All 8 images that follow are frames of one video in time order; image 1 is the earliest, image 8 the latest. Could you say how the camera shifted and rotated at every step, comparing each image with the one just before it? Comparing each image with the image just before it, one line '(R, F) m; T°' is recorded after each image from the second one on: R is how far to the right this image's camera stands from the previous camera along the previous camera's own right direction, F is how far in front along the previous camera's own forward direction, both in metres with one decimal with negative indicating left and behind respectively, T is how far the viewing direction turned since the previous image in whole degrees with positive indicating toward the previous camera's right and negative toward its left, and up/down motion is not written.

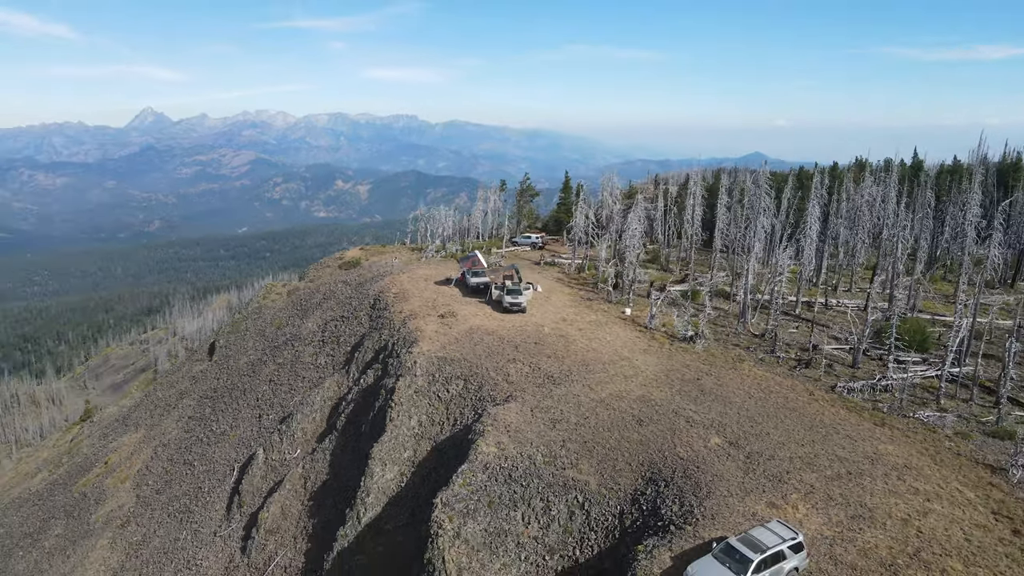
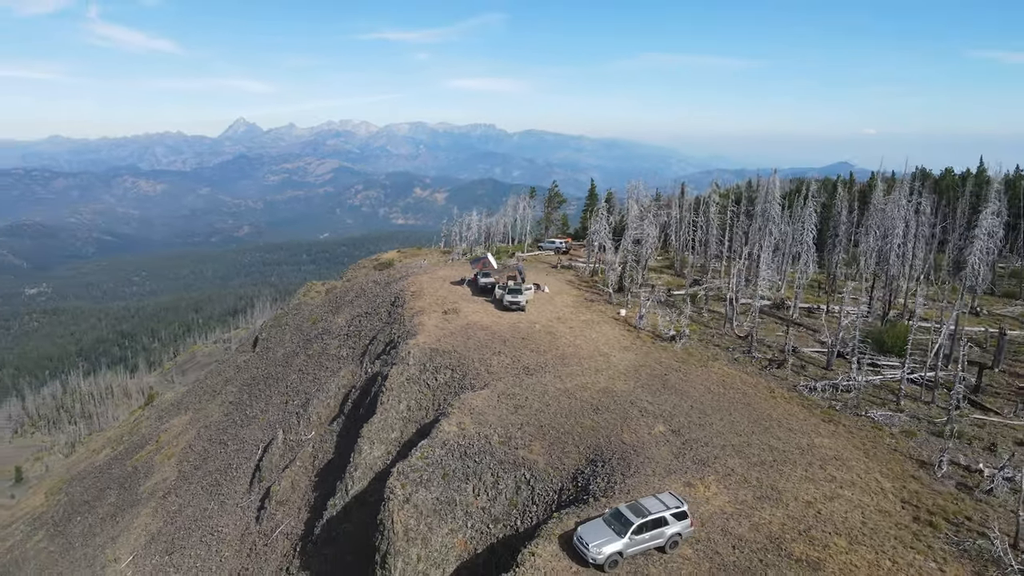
(+4.4, -2.5) m; -6°
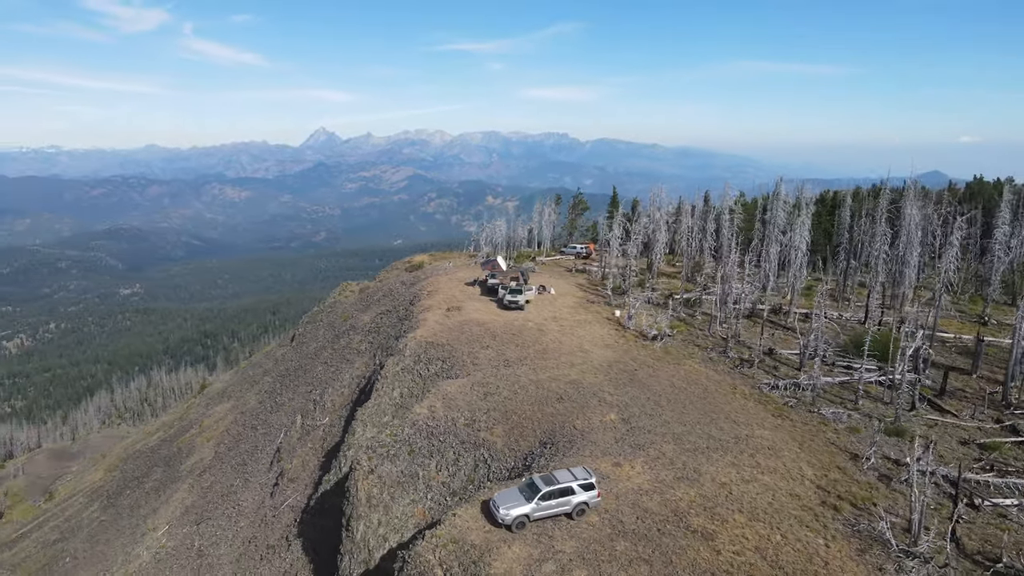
(+4.4, -2.5) m; -5°
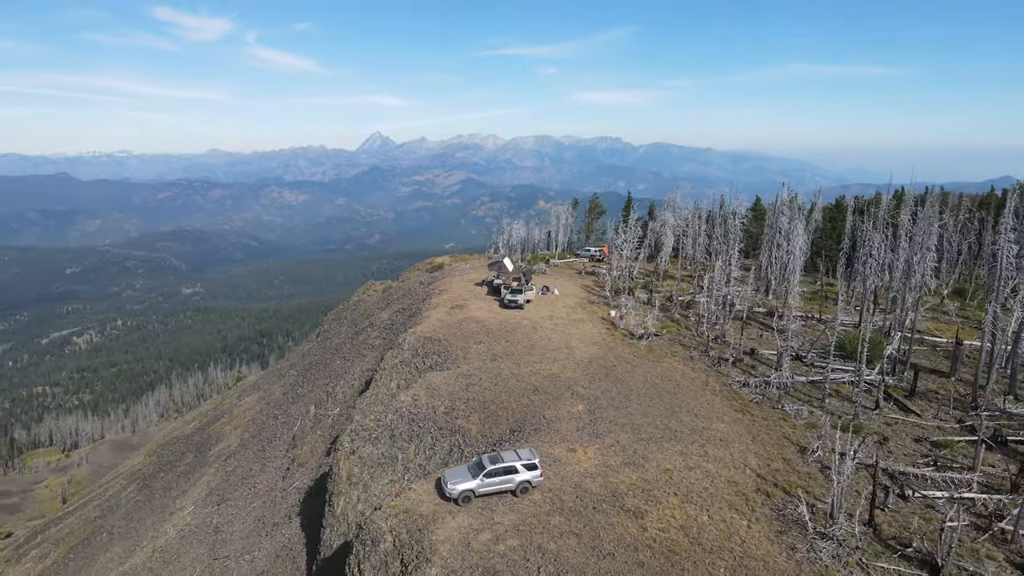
(+3.4, -2.1) m; -4°
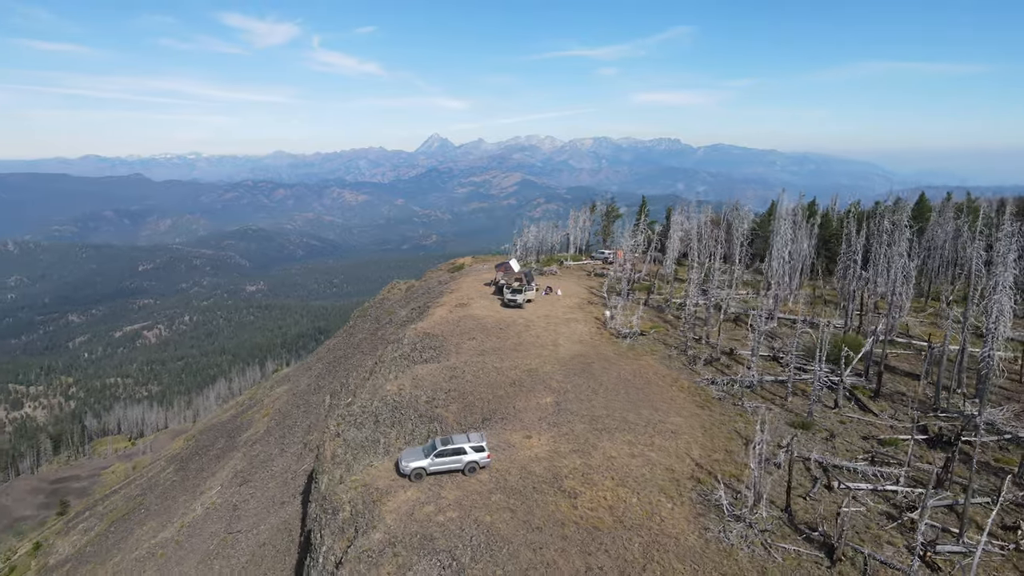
(+3.9, -2.5) m; -4°
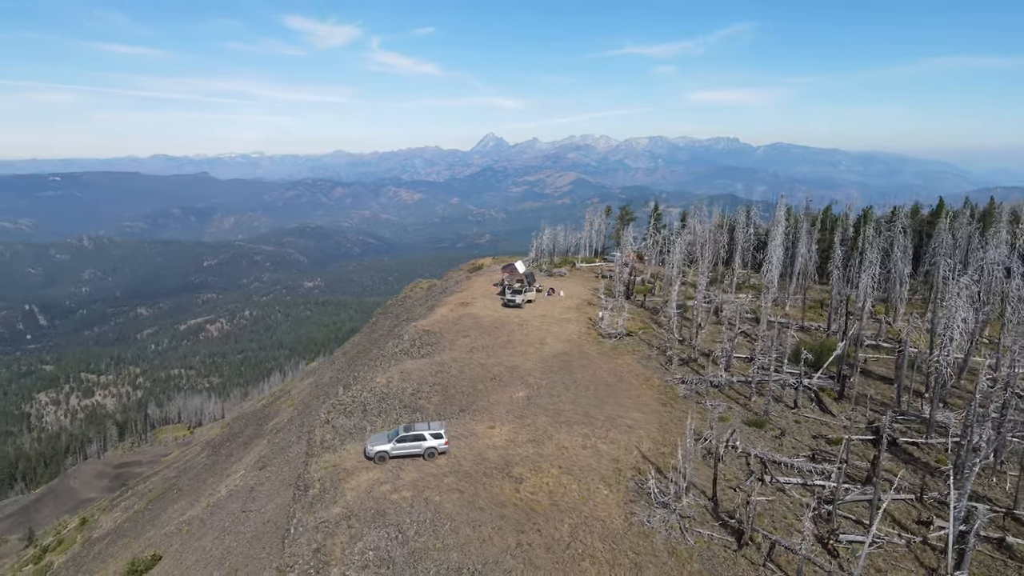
(+3.9, -2.5) m; -4°
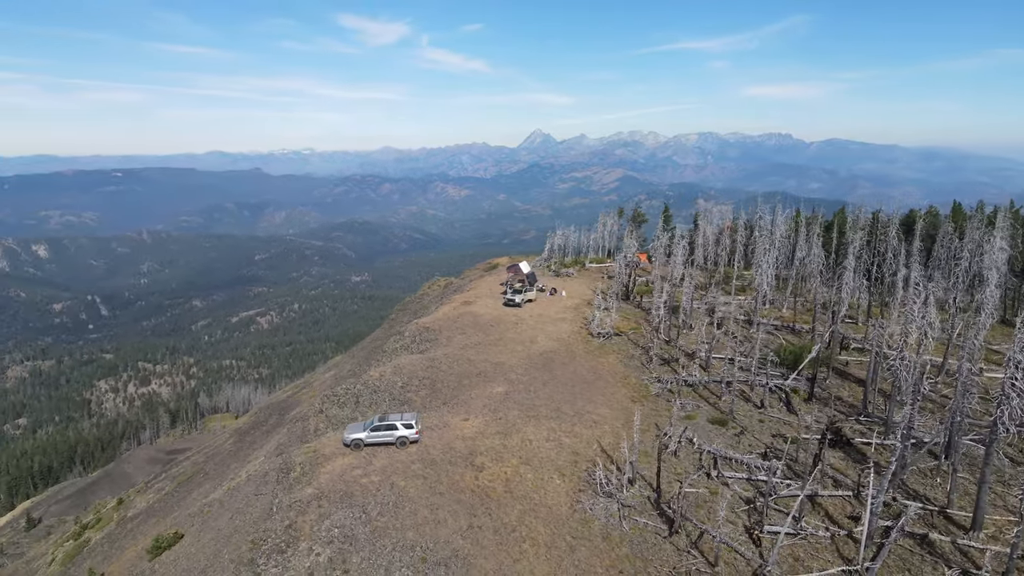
(+3.5, -2.1) m; -4°
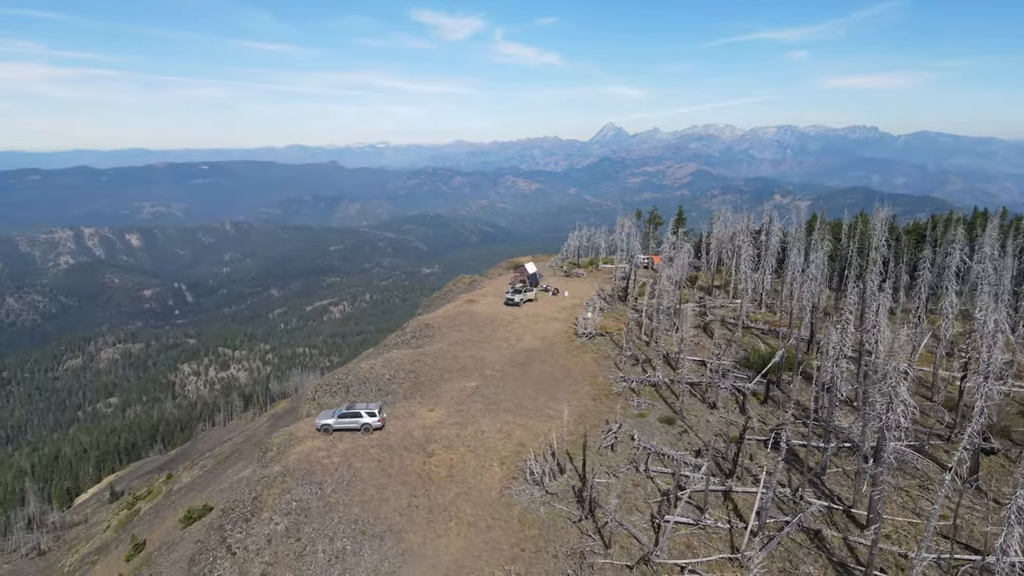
(+5.6, -2.8) m; -5°
